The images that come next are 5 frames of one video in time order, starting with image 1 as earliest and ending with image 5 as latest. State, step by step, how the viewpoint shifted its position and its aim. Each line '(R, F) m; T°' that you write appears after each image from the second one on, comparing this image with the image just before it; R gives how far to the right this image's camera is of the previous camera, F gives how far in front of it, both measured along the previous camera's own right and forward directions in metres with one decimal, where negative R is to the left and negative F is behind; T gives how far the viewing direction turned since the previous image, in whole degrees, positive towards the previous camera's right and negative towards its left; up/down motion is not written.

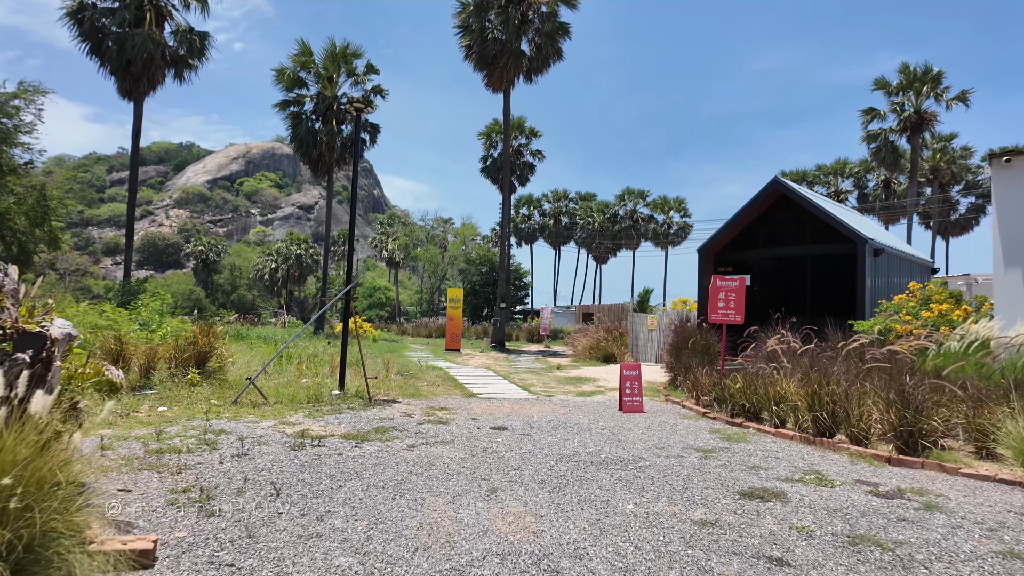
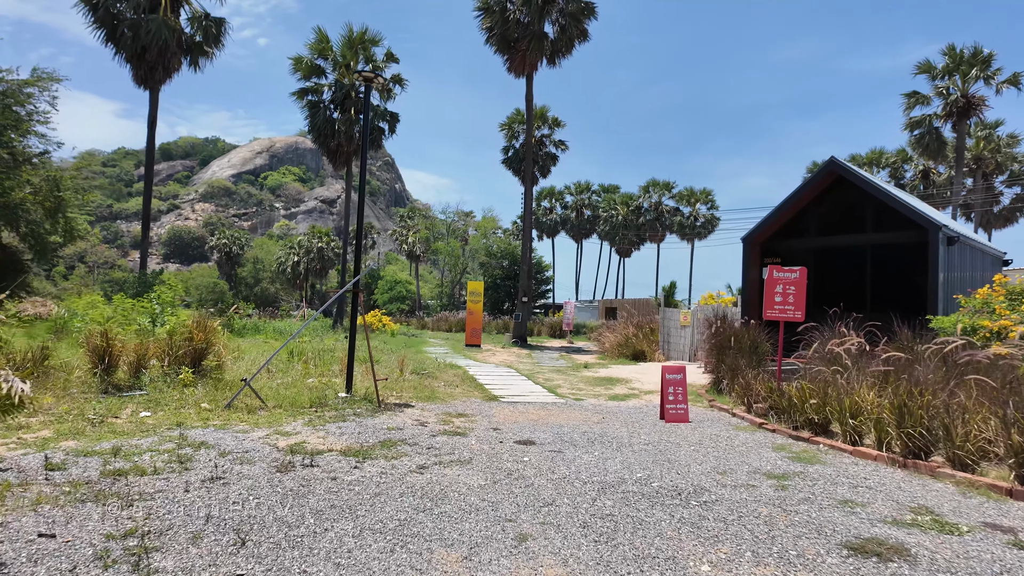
(-0.1, +0.9) m; -2°
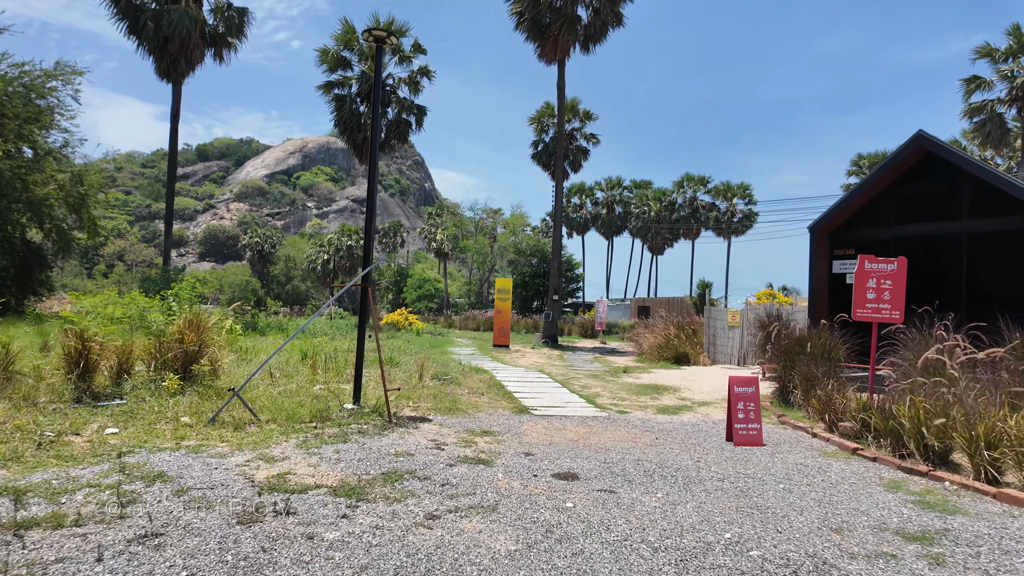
(-0.1, +1.1) m; -3°
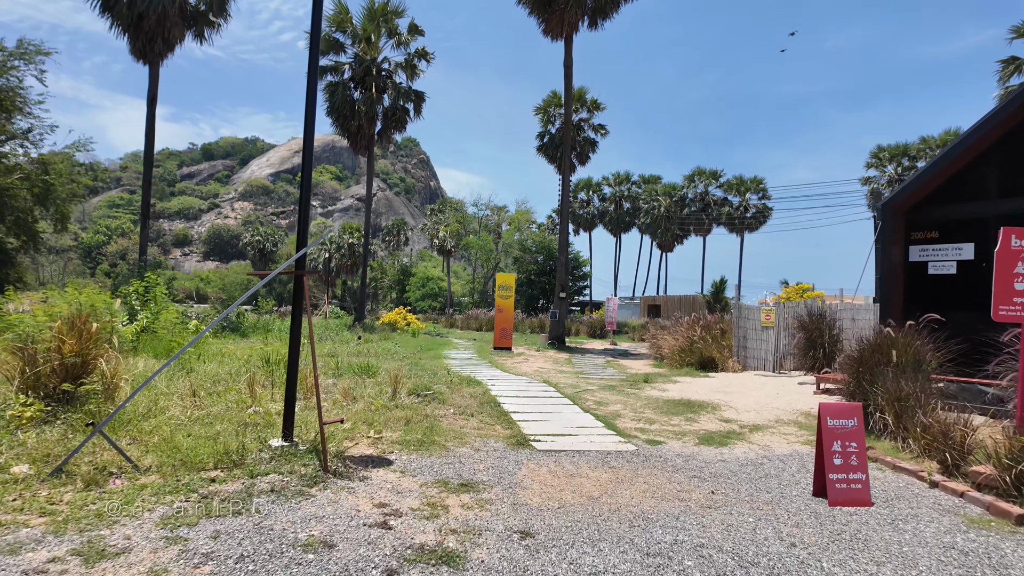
(+0.1, +1.7) m; -1°
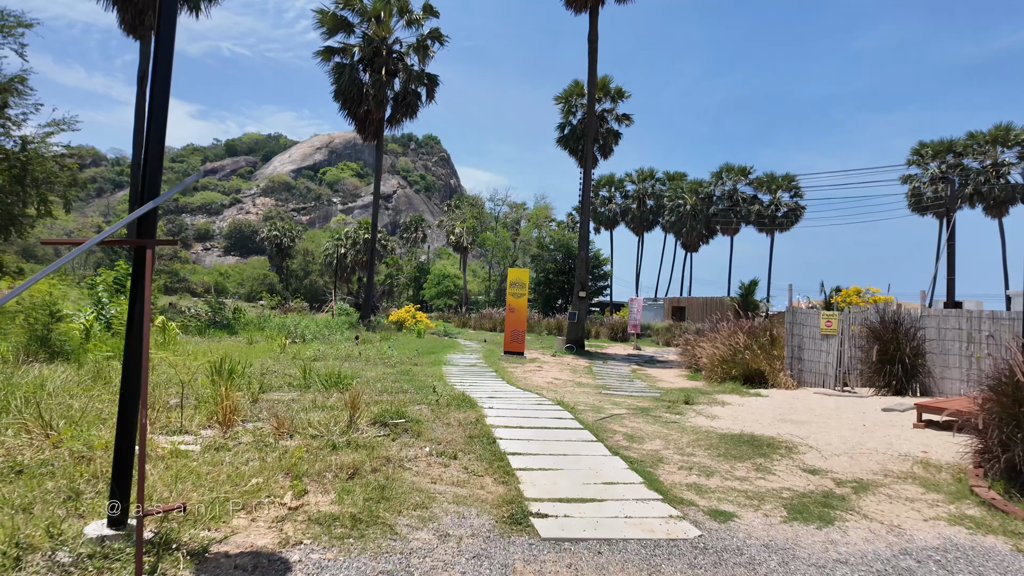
(+0.1, +1.8) m; -2°
